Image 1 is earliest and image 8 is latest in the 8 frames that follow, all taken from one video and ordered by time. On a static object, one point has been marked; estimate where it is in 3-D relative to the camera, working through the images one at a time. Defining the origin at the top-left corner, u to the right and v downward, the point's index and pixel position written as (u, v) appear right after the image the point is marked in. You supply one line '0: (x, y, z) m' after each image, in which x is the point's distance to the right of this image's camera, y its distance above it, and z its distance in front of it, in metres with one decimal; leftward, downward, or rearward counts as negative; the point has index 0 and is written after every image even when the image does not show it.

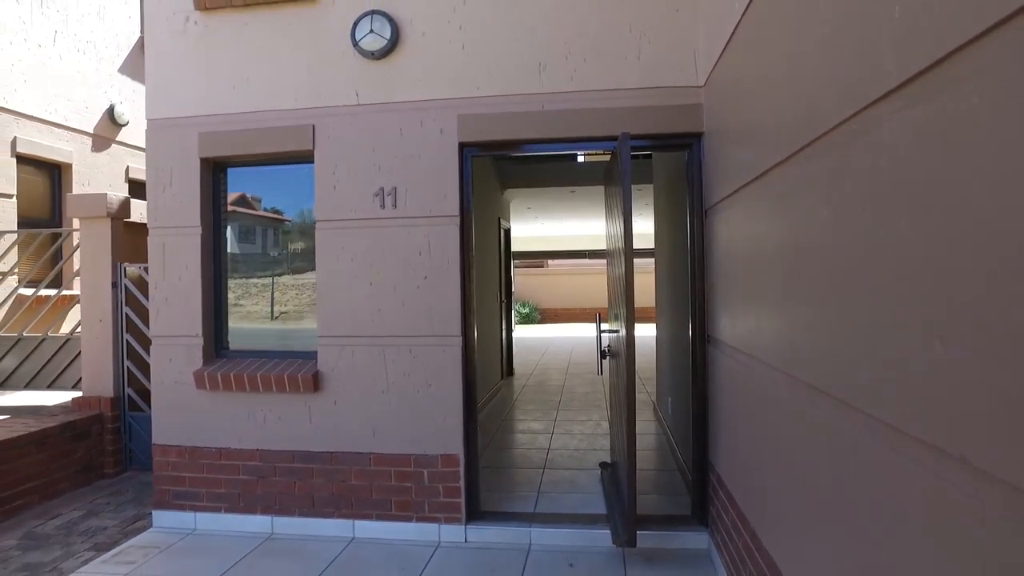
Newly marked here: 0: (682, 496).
0: (+1.3, -1.6, +4.6) m
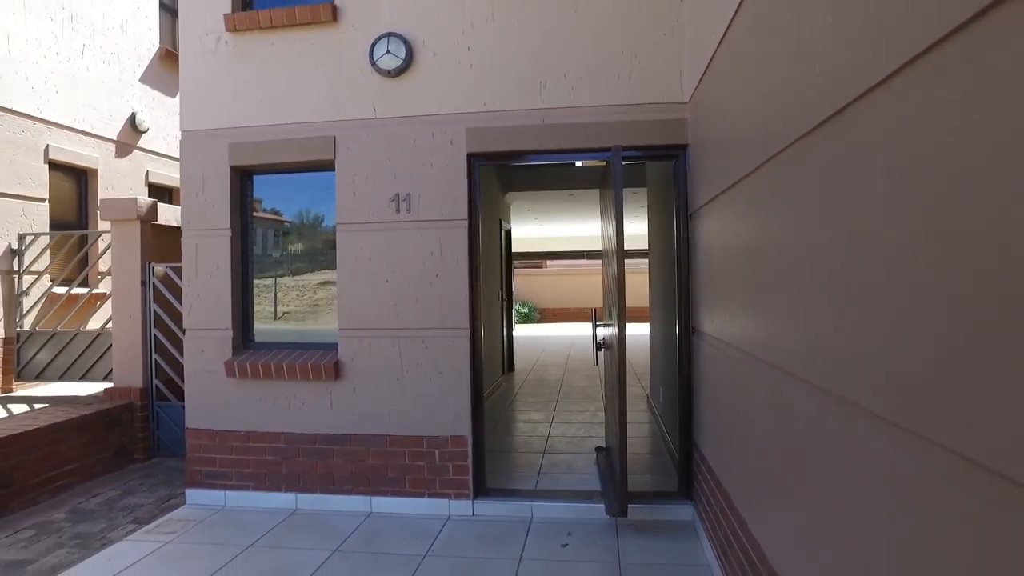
0: (+1.3, -1.6, +5.0) m
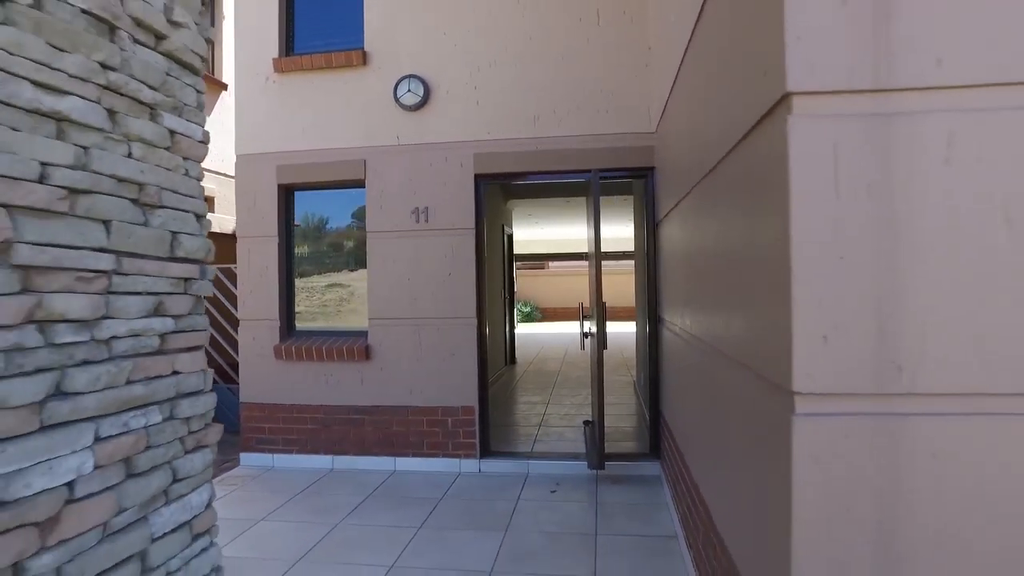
0: (+1.3, -1.5, +6.0) m
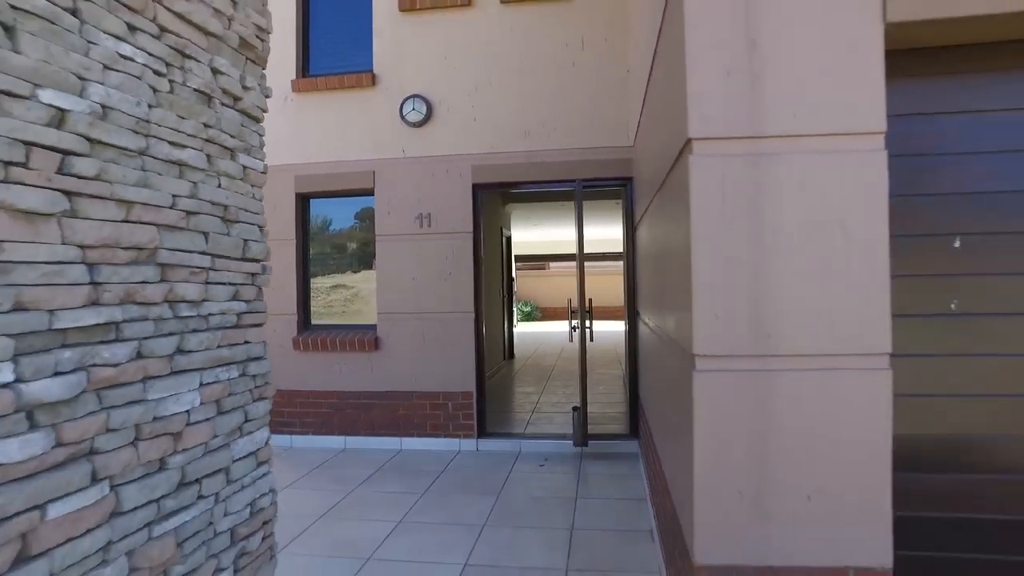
0: (+1.2, -1.5, +6.6) m
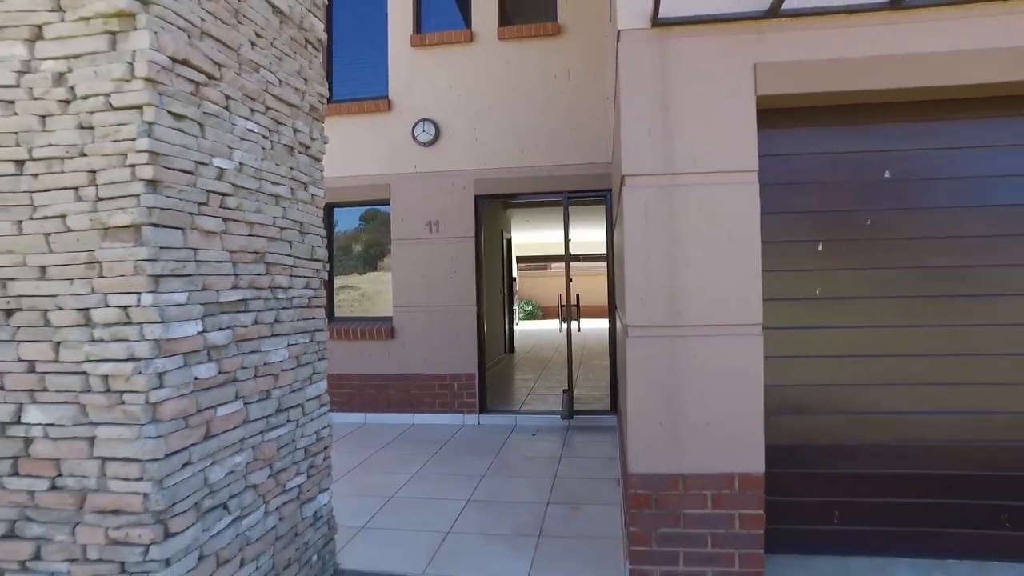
0: (+1.2, -1.5, +7.6) m
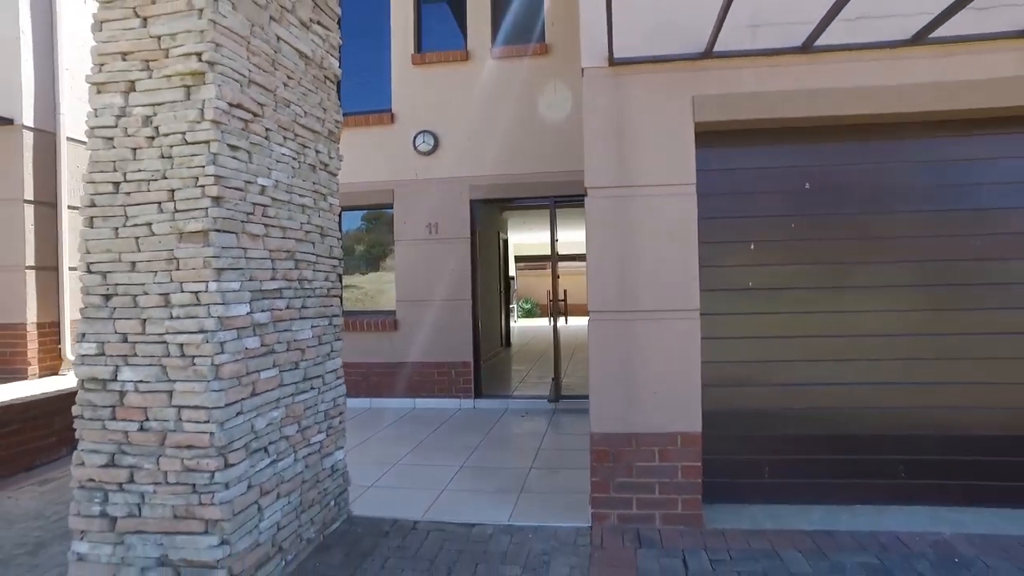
0: (+1.1, -1.4, +8.3) m
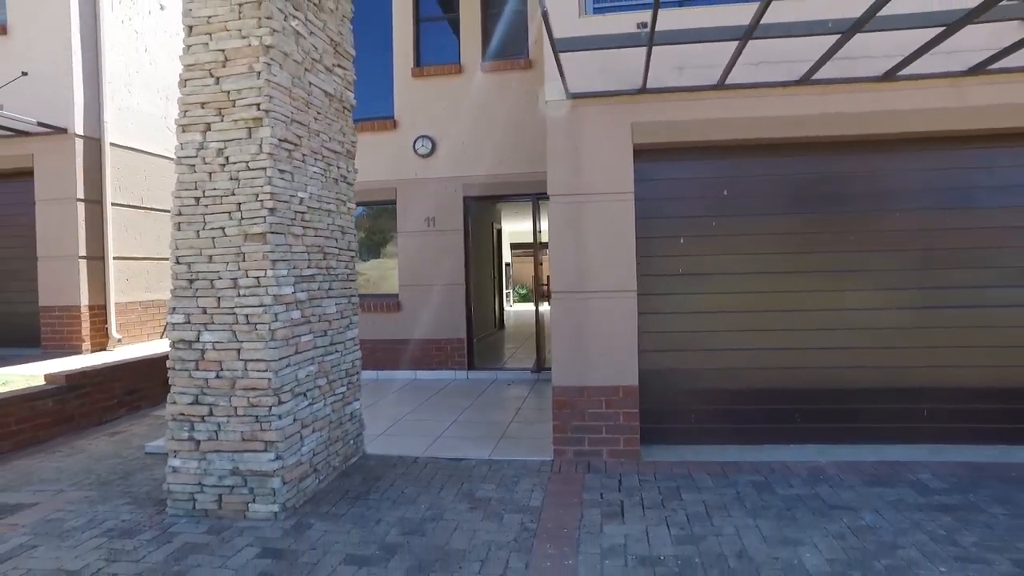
0: (+1.0, -1.2, +9.4) m
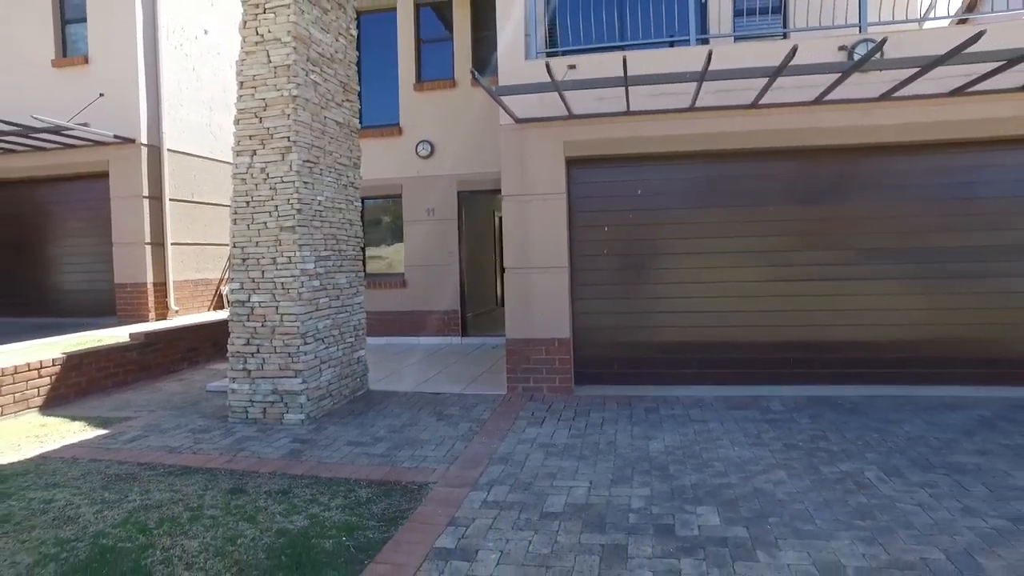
0: (+0.8, -0.8, +11.0) m
